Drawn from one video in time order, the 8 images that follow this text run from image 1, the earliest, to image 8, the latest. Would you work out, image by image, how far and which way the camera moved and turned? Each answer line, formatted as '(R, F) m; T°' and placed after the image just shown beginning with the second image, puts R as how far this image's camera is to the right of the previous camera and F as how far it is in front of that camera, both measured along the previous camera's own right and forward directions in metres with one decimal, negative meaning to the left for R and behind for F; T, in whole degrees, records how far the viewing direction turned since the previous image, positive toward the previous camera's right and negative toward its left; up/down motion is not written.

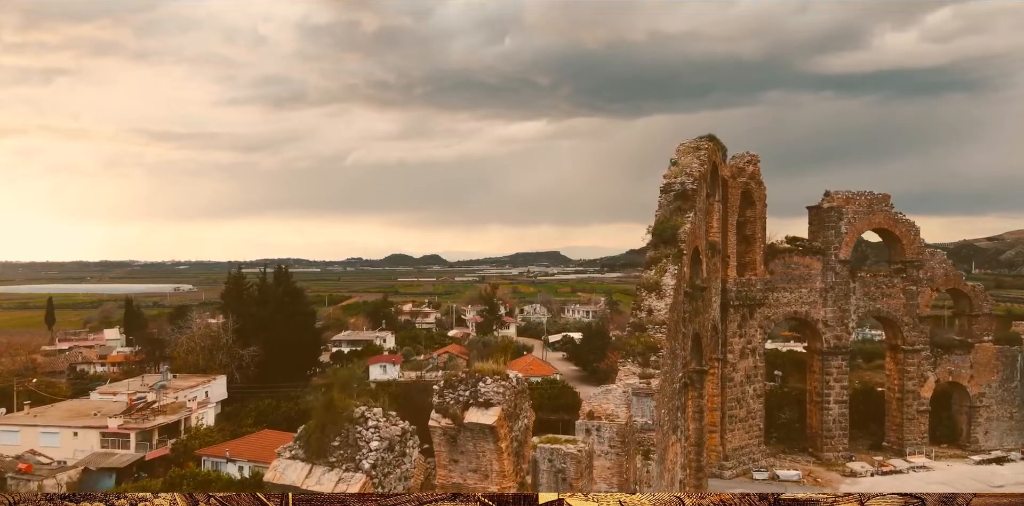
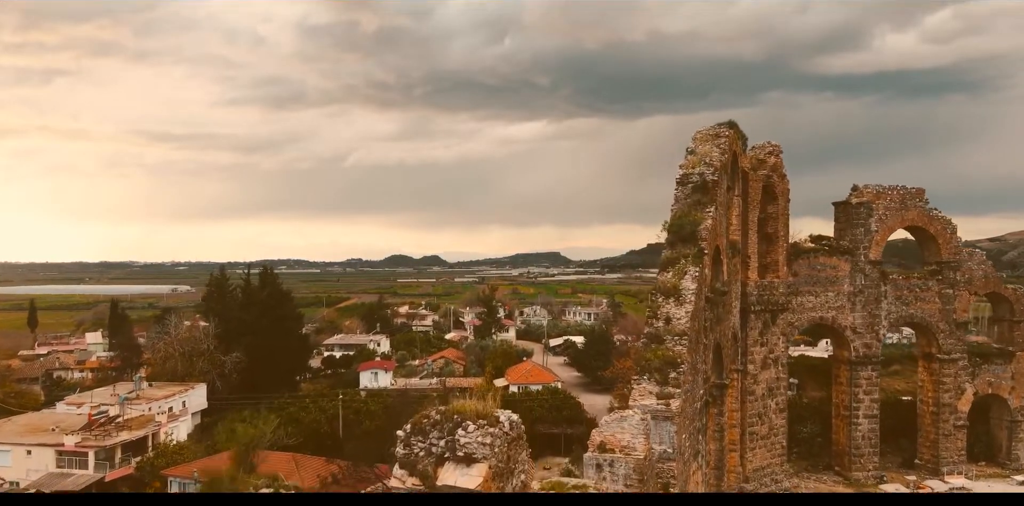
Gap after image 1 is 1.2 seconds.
(0.0, +1.2) m; 0°
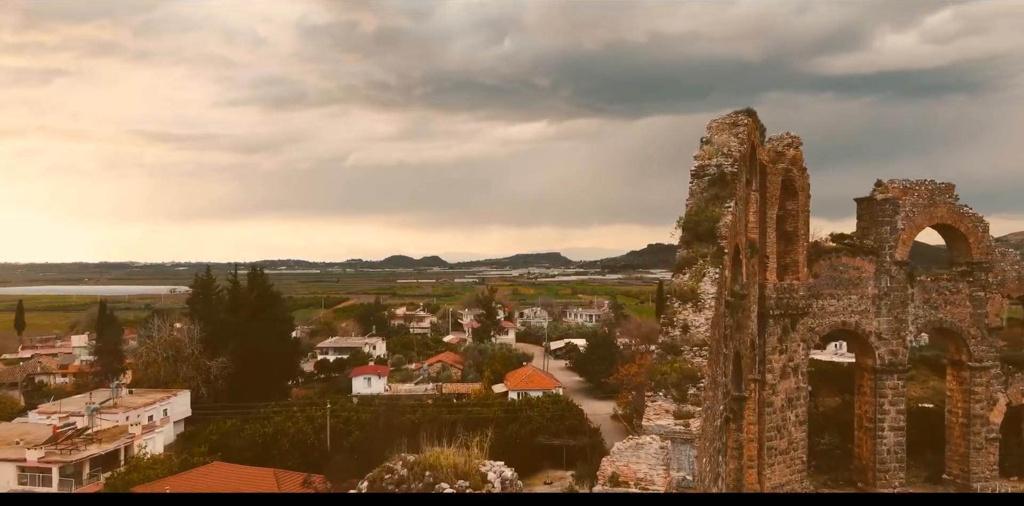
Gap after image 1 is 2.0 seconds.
(0.0, +0.9) m; 0°
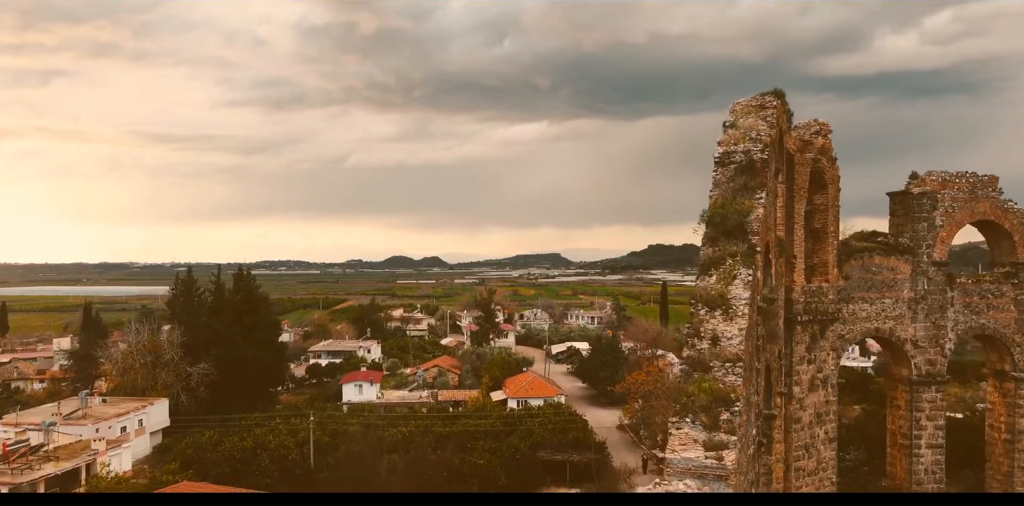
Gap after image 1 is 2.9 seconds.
(0.0, +1.1) m; 0°
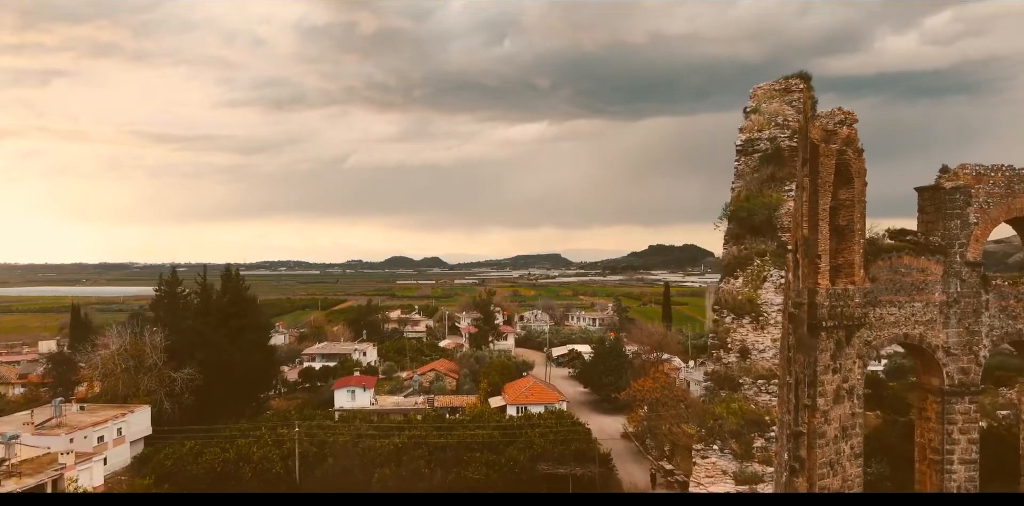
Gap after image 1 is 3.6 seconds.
(0.0, +0.8) m; 0°
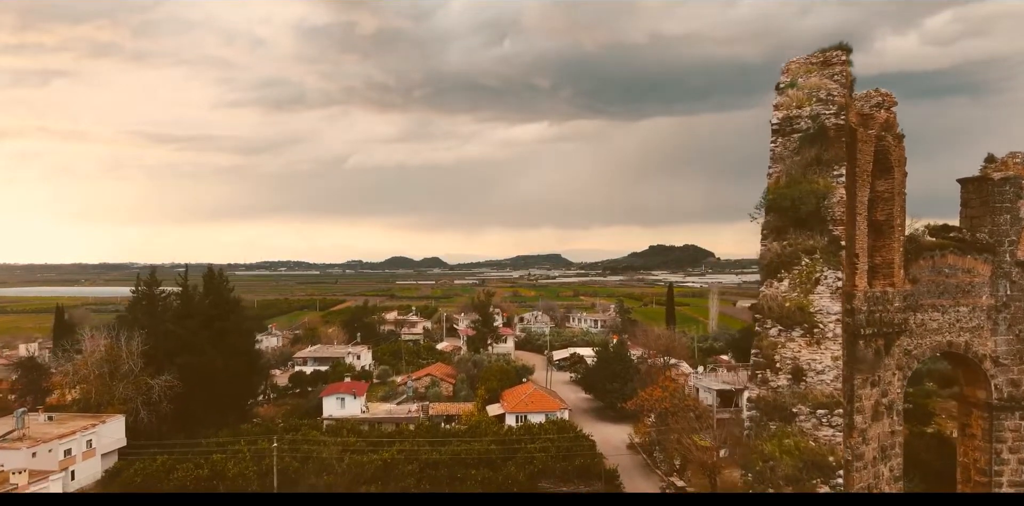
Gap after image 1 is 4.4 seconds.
(0.0, +1.0) m; 0°
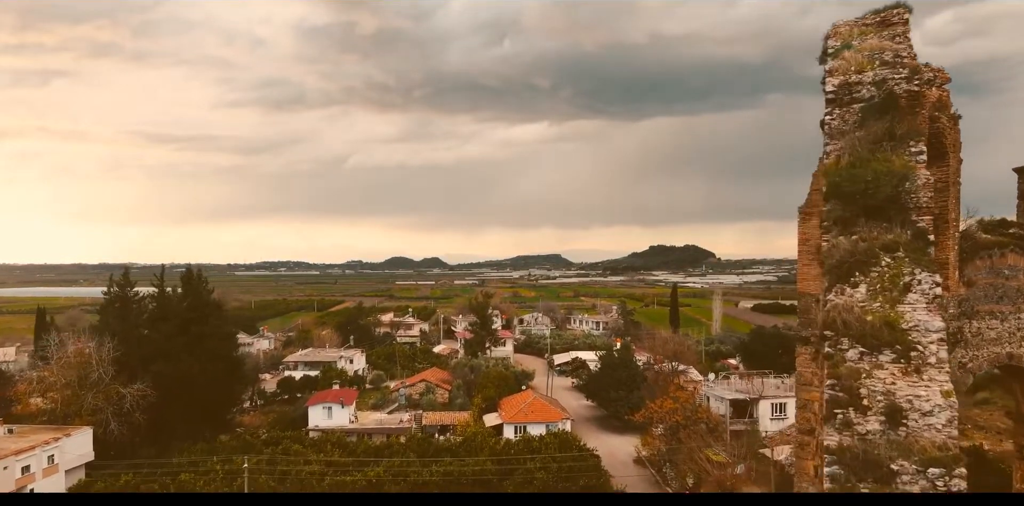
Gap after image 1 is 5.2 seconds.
(0.0, +1.1) m; 0°
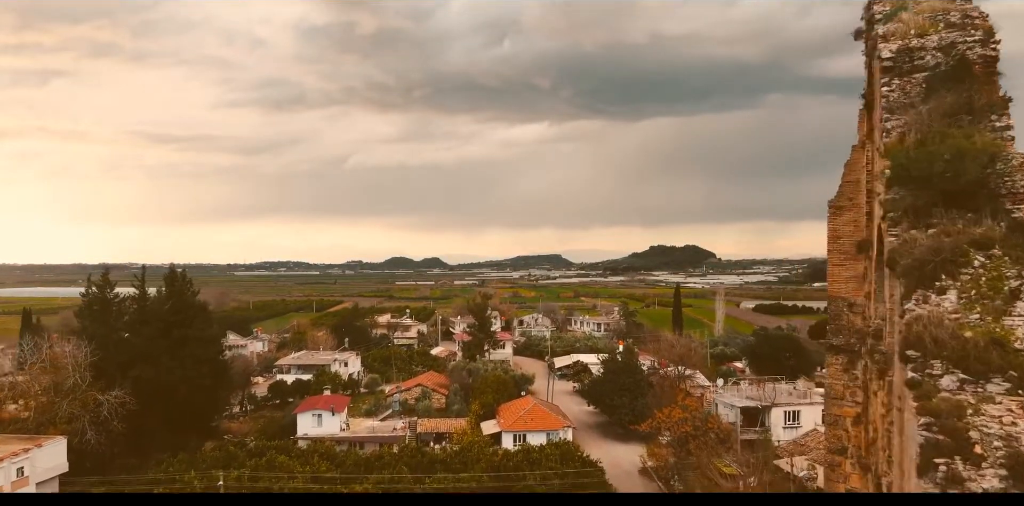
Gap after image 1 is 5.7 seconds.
(0.0, +0.8) m; 0°
